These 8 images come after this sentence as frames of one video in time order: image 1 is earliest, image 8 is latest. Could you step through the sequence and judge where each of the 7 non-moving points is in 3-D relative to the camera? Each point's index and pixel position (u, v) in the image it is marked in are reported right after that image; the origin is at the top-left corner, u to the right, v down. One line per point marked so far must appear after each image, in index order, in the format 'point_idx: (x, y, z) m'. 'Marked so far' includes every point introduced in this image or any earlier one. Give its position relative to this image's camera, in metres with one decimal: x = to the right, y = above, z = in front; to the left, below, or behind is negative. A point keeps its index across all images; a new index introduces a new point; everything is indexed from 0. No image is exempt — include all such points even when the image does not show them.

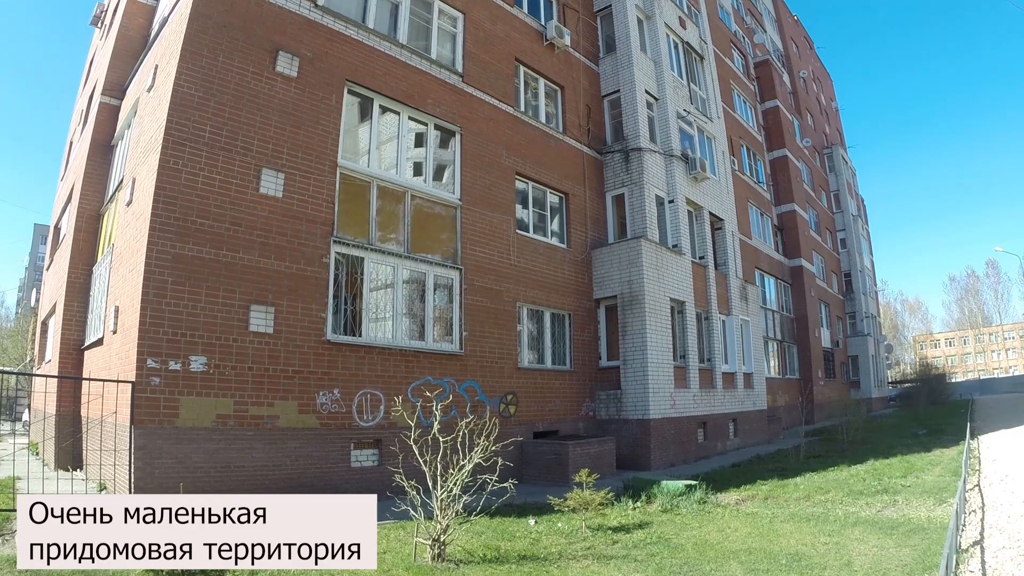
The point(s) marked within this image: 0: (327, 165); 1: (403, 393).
0: (-2.6, +1.8, +9.2) m
1: (-1.7, -1.6, +9.3) m
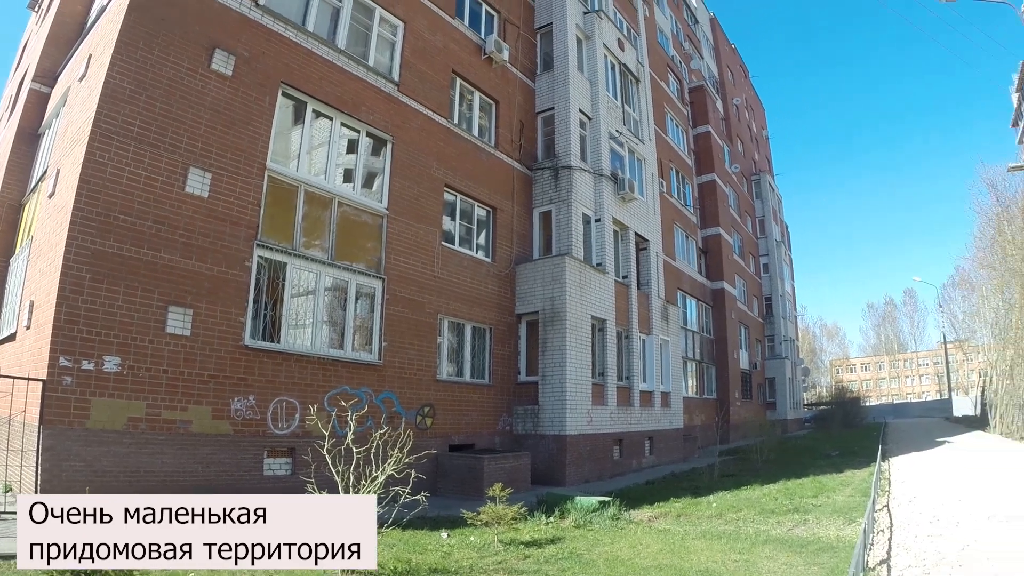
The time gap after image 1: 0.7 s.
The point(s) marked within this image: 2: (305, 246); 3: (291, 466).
0: (-3.7, +1.8, +9.0) m
1: (-2.8, -1.7, +9.2) m
2: (-3.1, +0.6, +9.4) m
3: (-3.1, -2.6, +8.9) m
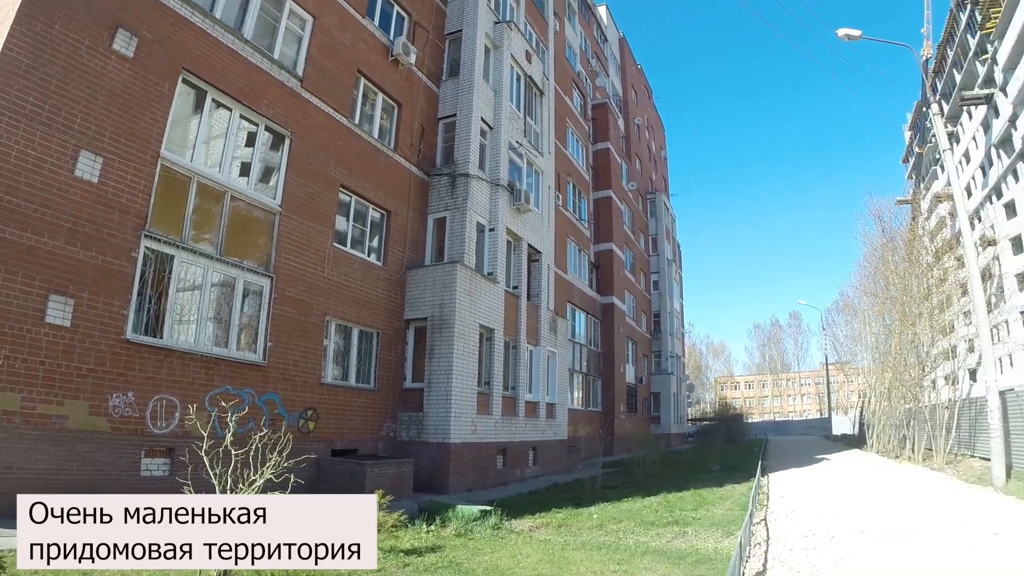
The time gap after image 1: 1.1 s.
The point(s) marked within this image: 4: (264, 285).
0: (-5.1, +1.9, +8.7) m
1: (-4.4, -1.6, +8.9) m
2: (-4.7, +0.7, +9.1) m
3: (-4.8, -2.5, +8.6) m
4: (-3.9, +0.1, +10.0) m
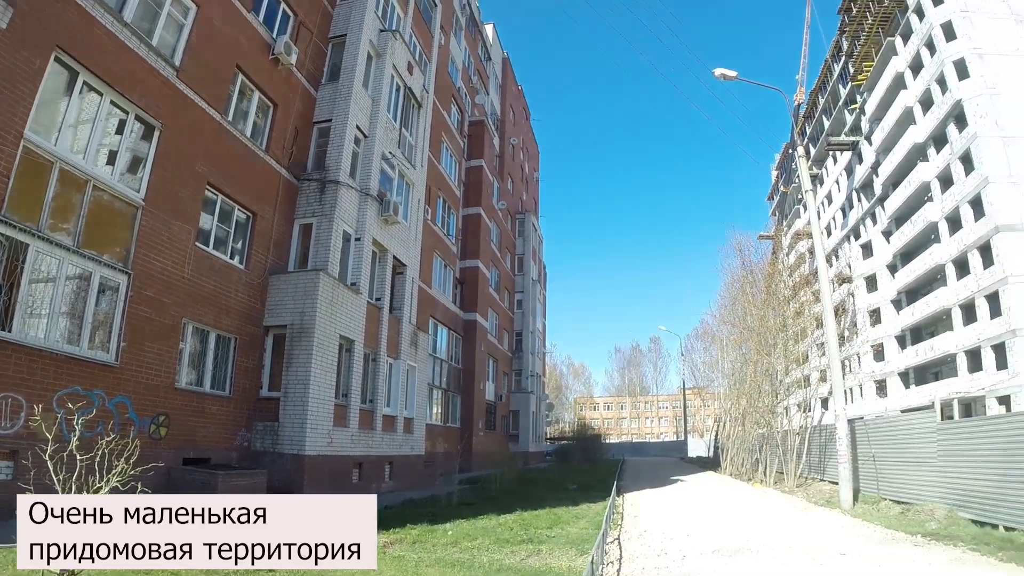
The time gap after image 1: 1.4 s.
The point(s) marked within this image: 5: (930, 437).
0: (-6.8, +2.0, +8.2) m
1: (-6.4, -1.5, +8.5) m
2: (-6.4, +0.8, +8.7) m
3: (-6.8, -2.4, +8.2) m
4: (-5.9, +0.1, +9.6) m
5: (+10.8, -3.8, +14.7) m
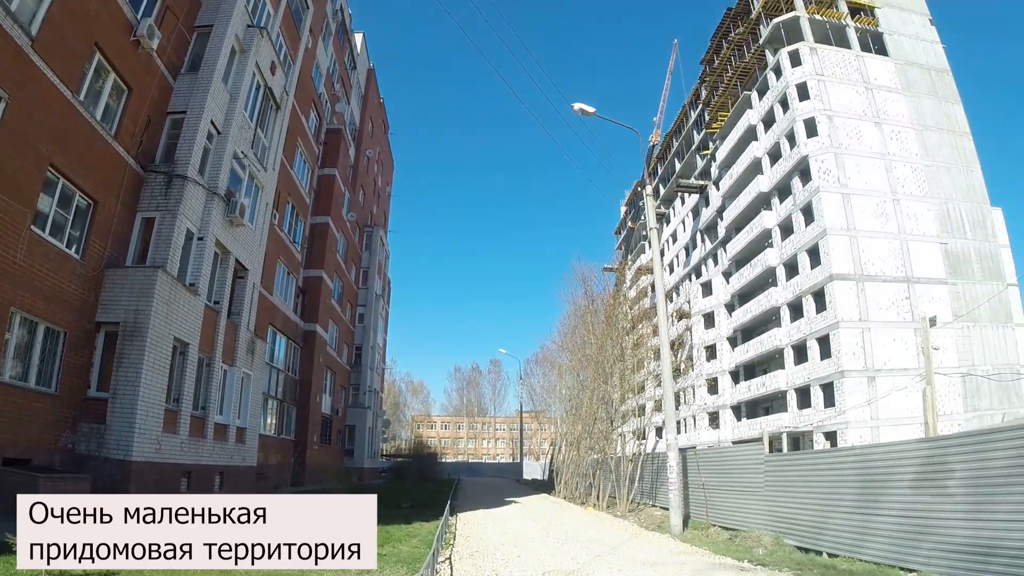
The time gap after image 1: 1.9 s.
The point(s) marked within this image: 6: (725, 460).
0: (-8.4, +2.4, +7.2) m
1: (-8.4, -1.2, +7.5) m
2: (-8.3, +1.2, +7.8) m
3: (-8.7, -2.0, +7.1) m
4: (-7.9, +0.4, +8.8) m
5: (+6.9, -5.1, +16.9) m
6: (+6.7, -5.5, +18.9) m
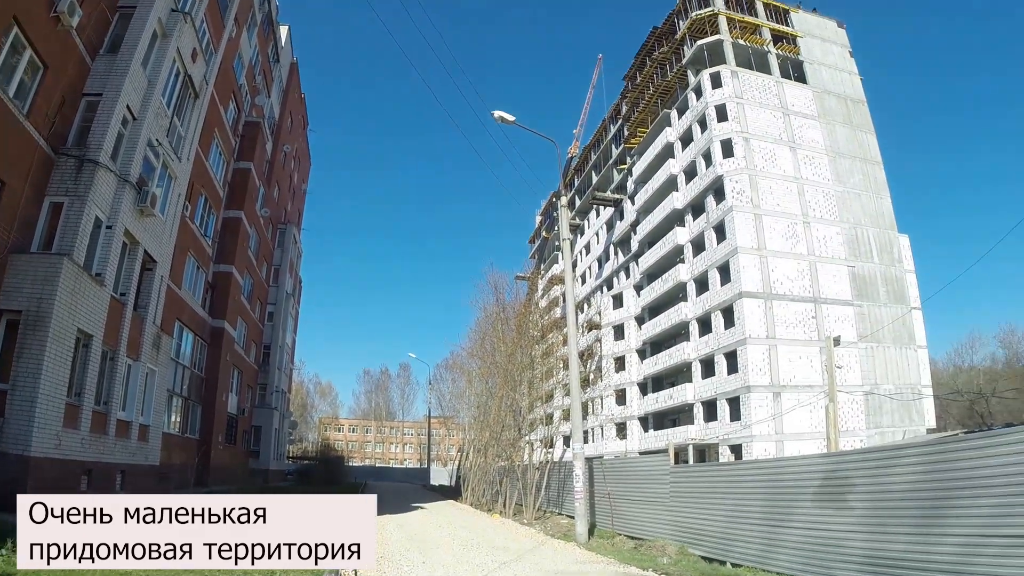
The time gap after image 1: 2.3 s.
0: (-9.1, +2.7, +6.6) m
1: (-9.2, -0.9, +6.8) m
2: (-9.1, +1.5, +7.1) m
3: (-9.6, -1.6, +6.3) m
4: (-8.9, +0.7, +8.1) m
5: (+4.3, -5.6, +18.2) m
6: (+3.8, -6.0, +20.0) m
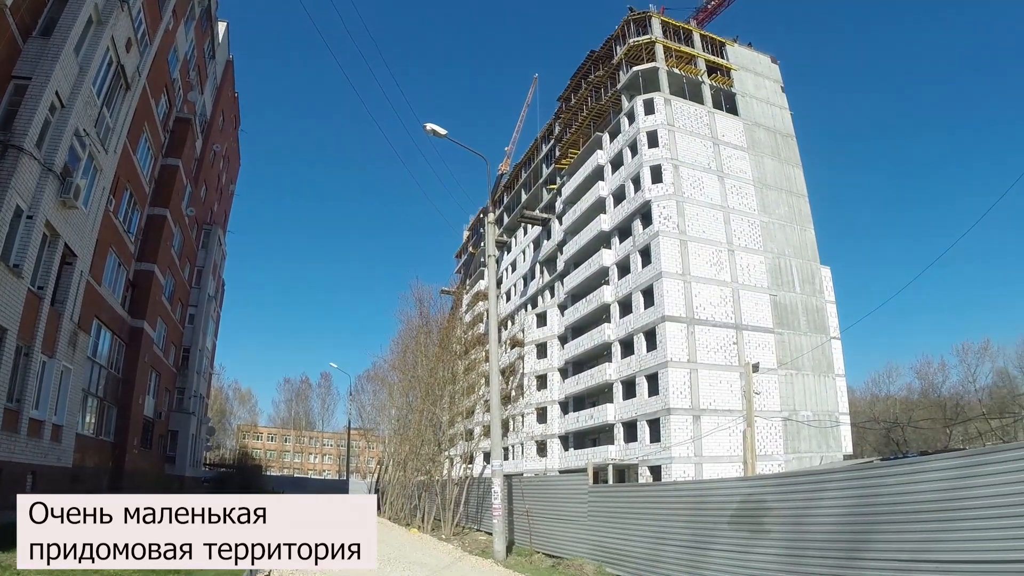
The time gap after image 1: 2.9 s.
0: (-9.5, +3.0, +6.0) m
1: (-9.9, -0.5, +6.1) m
2: (-9.6, +1.8, +6.5) m
3: (-10.2, -1.3, +5.6) m
4: (-9.6, +0.9, +7.5) m
5: (+2.1, -6.2, +18.9) m
6: (+1.3, -6.6, +20.7) m
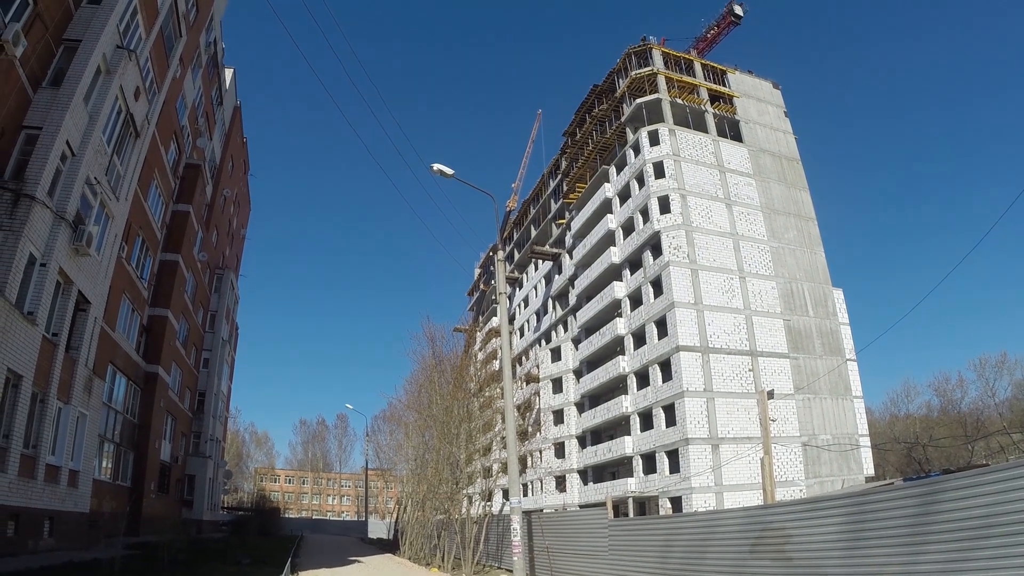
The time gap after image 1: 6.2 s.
0: (-9.5, +2.4, +6.3) m
1: (-9.7, -1.2, +6.2) m
2: (-9.6, +1.1, +6.7) m
3: (-10.0, -1.9, +5.7) m
4: (-9.6, +0.2, +7.7) m
5: (+2.7, -6.8, +18.5) m
6: (+2.0, -7.3, +20.3) m
